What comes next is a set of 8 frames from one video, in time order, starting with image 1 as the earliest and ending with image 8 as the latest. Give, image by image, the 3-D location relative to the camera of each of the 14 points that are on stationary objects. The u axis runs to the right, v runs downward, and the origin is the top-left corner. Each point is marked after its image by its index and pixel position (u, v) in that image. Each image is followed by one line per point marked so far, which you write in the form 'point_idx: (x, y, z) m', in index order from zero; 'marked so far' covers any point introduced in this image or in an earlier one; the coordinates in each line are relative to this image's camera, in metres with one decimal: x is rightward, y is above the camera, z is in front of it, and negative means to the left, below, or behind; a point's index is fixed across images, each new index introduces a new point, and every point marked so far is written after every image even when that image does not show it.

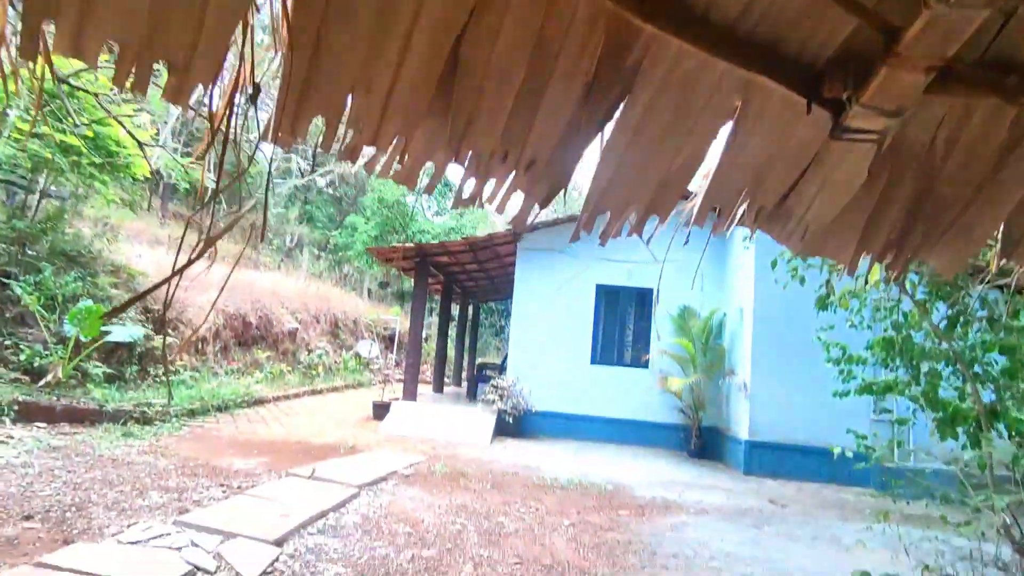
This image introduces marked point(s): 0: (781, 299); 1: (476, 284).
0: (+3.3, -0.1, +6.9) m
1: (-0.7, +0.1, +11.7) m
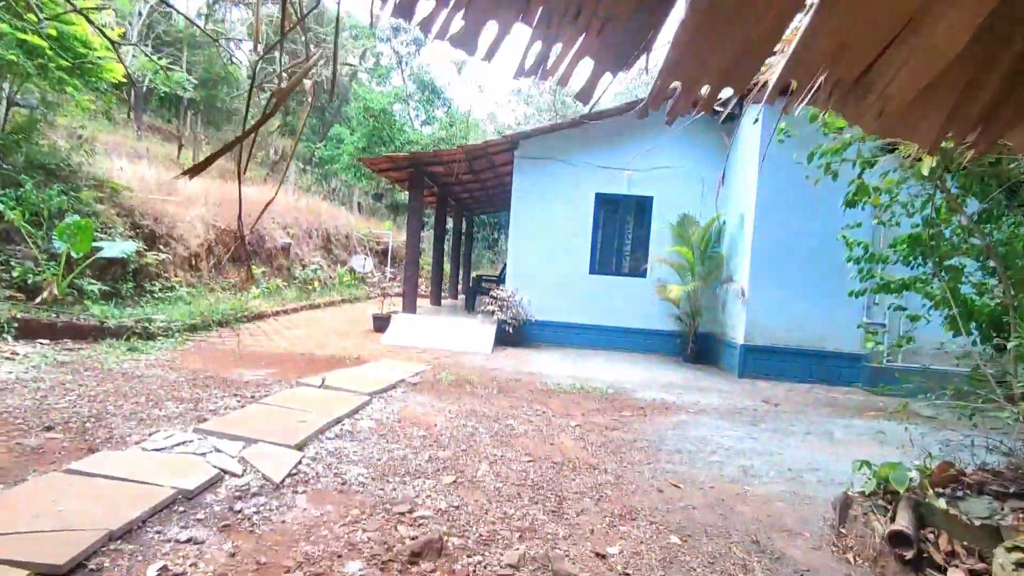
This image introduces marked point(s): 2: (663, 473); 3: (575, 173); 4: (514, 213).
0: (+3.3, +1.0, +6.8) m
1: (-0.9, +1.9, +11.5) m
2: (+0.9, -1.1, +3.4) m
3: (+0.9, +1.7, +8.2) m
4: (0.0, +1.1, +8.3) m
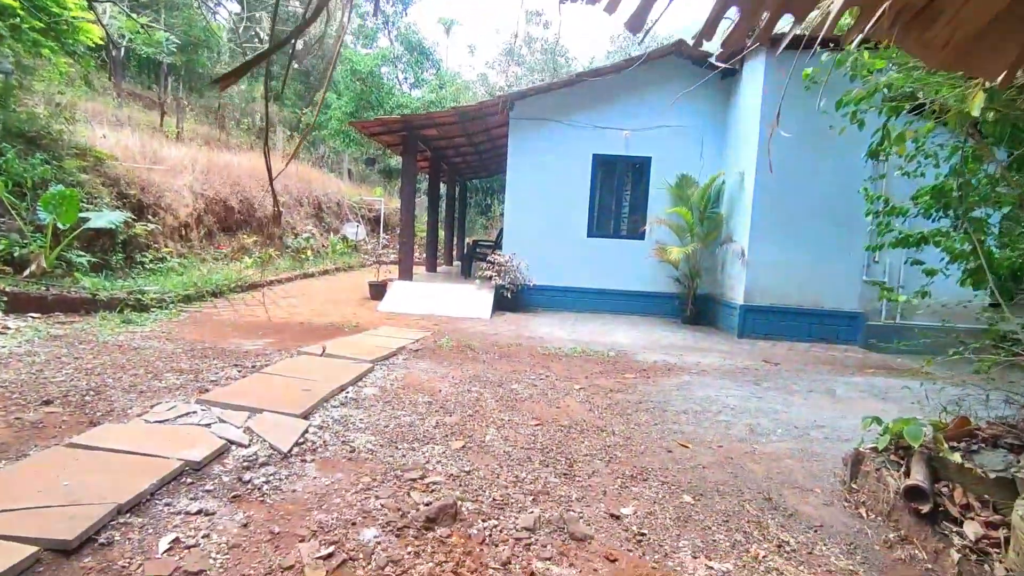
0: (+3.2, +1.5, +6.7) m
1: (-1.0, +2.5, +11.2) m
2: (+1.0, -0.9, +3.4) m
3: (+0.9, +2.2, +8.0) m
4: (0.0, +1.6, +8.1) m
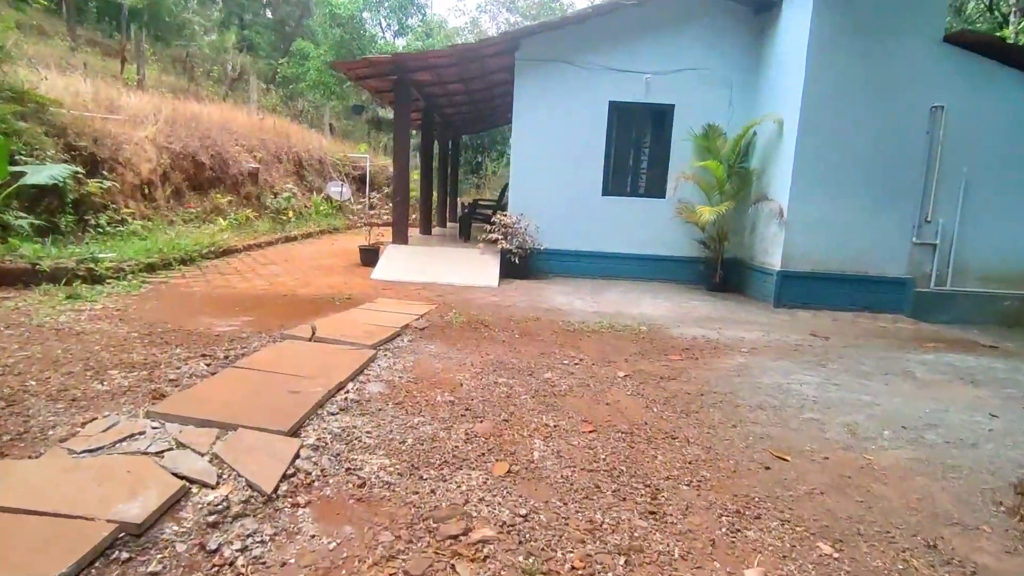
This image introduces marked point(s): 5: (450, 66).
0: (+3.4, +1.9, +5.9) m
1: (-1.0, +3.2, +10.2) m
2: (+1.2, -0.7, +2.7) m
3: (+0.9, +2.6, +7.1) m
4: (+0.1, +2.1, +7.2) m
5: (-0.8, +2.8, +7.3) m
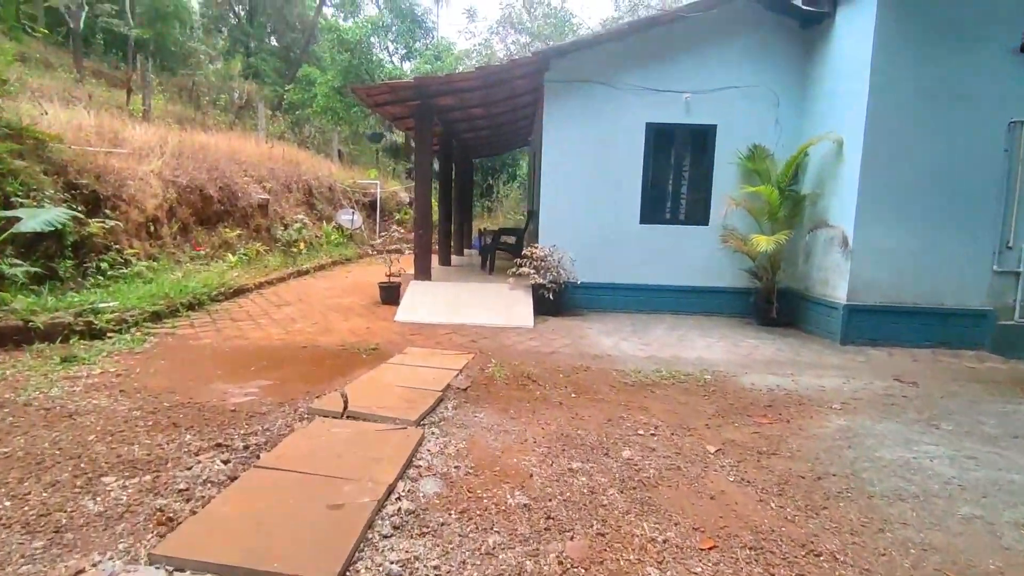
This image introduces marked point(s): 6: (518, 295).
0: (+3.7, +1.5, +5.4) m
1: (-0.6, +2.6, +9.8) m
2: (+1.5, -1.0, +2.1) m
3: (+1.3, +2.2, +6.7) m
4: (+0.4, +1.6, +6.8) m
5: (-0.5, +2.4, +6.8) m
6: (+0.1, -0.1, +6.5) m
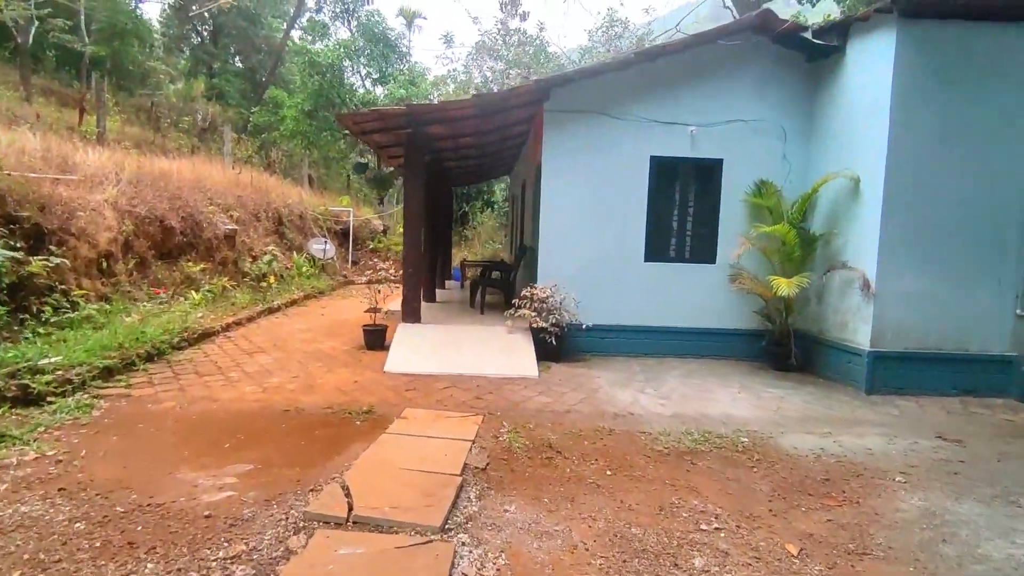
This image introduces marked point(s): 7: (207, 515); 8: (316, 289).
0: (+3.7, +1.1, +5.2) m
1: (-0.8, +2.0, +9.4) m
2: (+1.8, -1.3, +1.7) m
3: (+1.2, +1.7, +6.3) m
4: (+0.4, +1.1, +6.3) m
5: (-0.5, +1.9, +6.4) m
6: (0.0, -0.5, +6.0) m
7: (-1.3, -1.0, +2.5) m
8: (-3.7, 0.0, +10.6) m
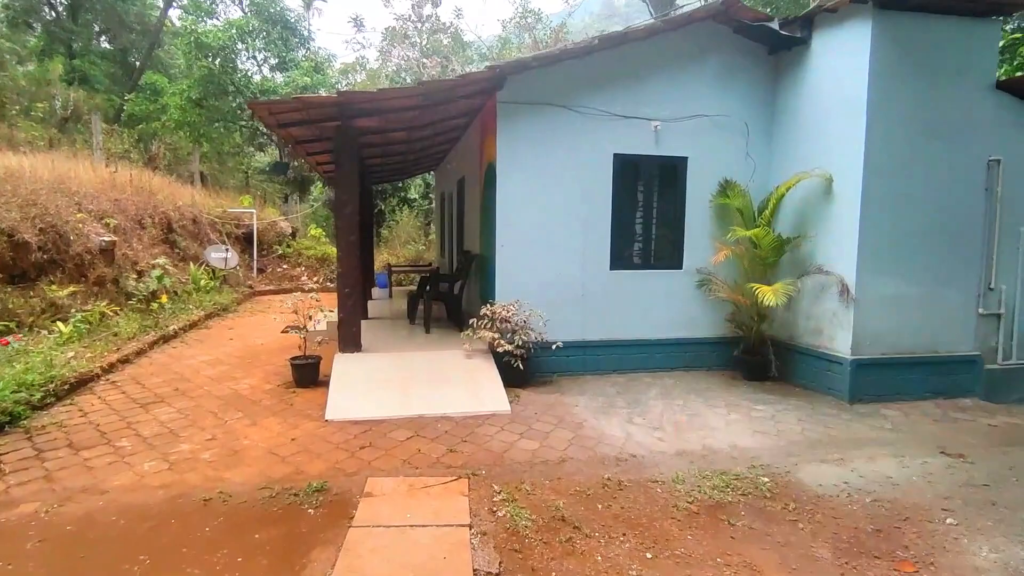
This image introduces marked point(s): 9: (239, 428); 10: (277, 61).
0: (+3.4, +1.1, +5.0) m
1: (-1.8, +1.9, +8.4) m
2: (+2.1, -1.4, +1.3) m
3: (+0.7, +1.6, +5.7) m
4: (-0.1, +1.0, +5.6) m
5: (-1.0, +1.7, +5.5) m
6: (-0.3, -0.7, +5.3) m
7: (-1.1, -1.2, +1.5) m
8: (-4.8, -0.3, +9.2) m
9: (-2.0, -1.0, +4.2) m
10: (-5.9, +5.7, +14.3) m
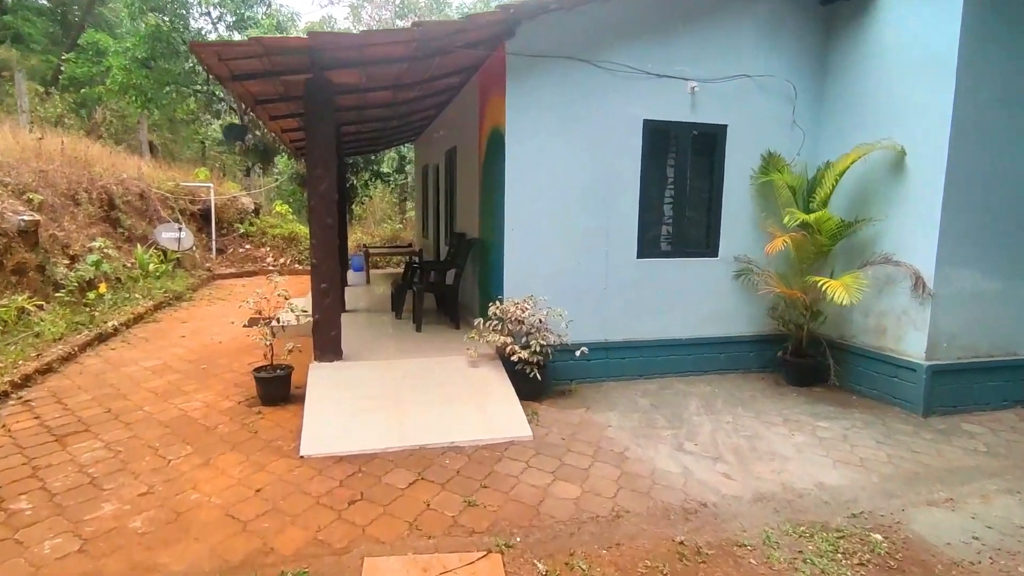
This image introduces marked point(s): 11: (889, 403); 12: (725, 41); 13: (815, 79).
0: (+3.5, +1.1, +4.2) m
1: (-1.9, +2.0, +7.2) m
2: (+2.4, -1.5, +0.5) m
3: (+0.8, +1.7, +4.7) m
4: (0.0, +1.0, +4.6) m
5: (-0.9, +1.8, +4.4) m
6: (-0.2, -0.7, +4.3) m
7: (-0.8, -1.4, +0.6) m
8: (-4.8, -0.1, +8.0) m
9: (-1.8, -1.0, +3.2) m
10: (-6.2, +6.1, +12.8) m
11: (+3.0, -0.9, +4.5) m
12: (+1.9, +2.2, +4.9) m
13: (+2.8, +1.9, +5.2) m
